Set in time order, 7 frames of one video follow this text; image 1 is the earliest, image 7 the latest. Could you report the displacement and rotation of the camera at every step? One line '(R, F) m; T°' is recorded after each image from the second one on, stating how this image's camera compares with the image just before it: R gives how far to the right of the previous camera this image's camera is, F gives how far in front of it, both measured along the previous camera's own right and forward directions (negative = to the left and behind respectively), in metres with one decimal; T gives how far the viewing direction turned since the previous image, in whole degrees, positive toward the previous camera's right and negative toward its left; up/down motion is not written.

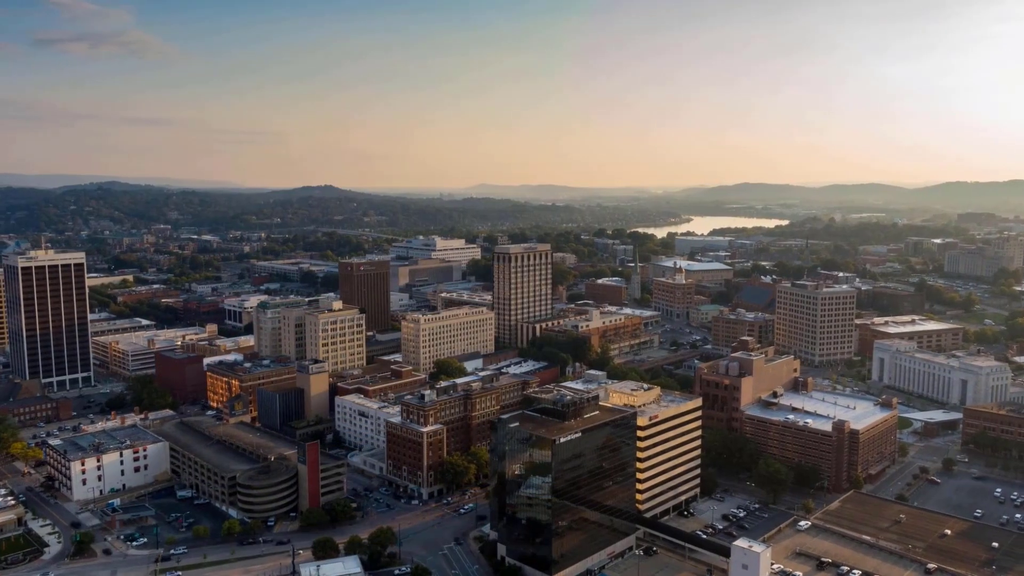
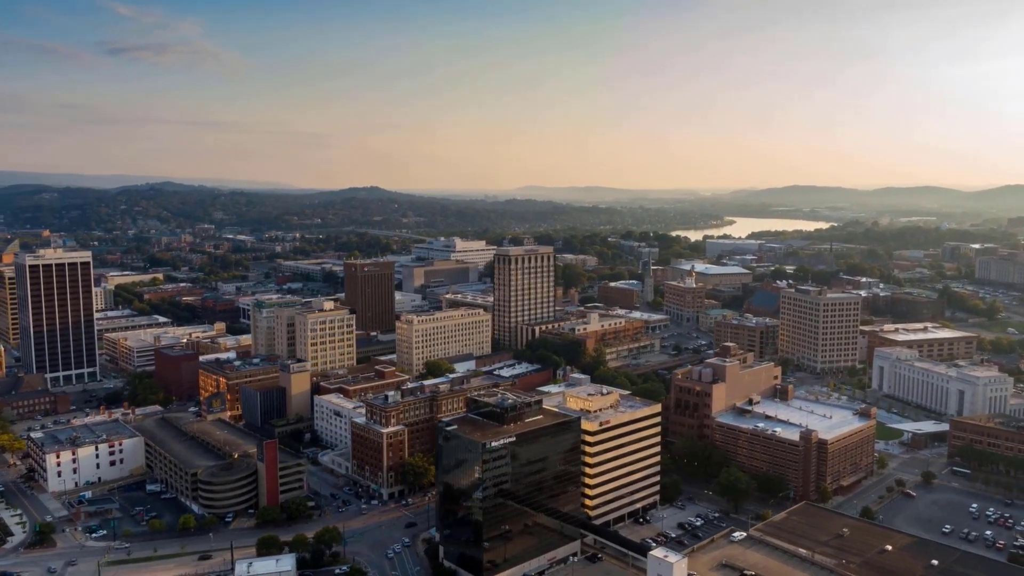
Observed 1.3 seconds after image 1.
(+4.8, +0.2) m; -3°
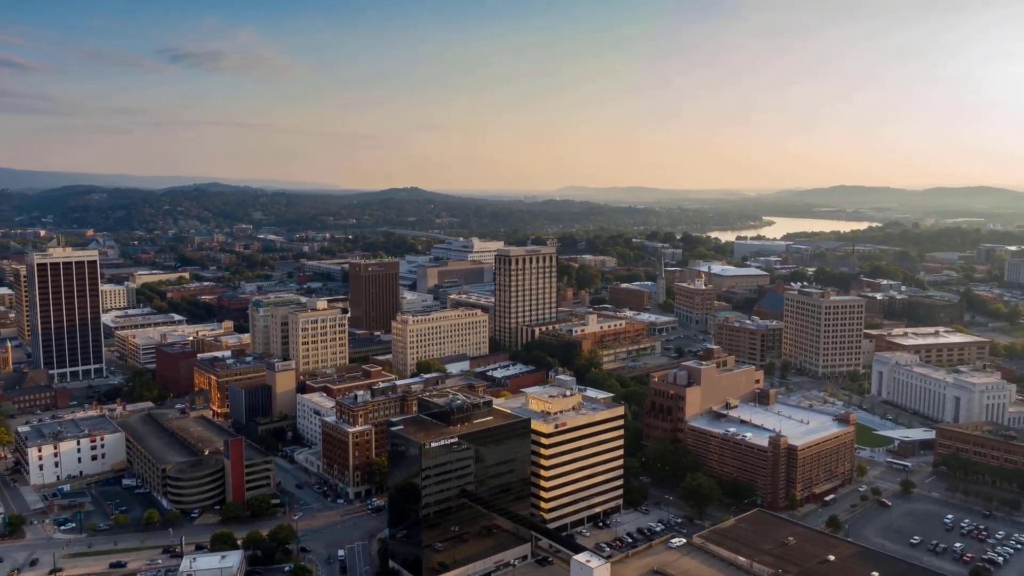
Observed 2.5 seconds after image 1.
(+4.3, +0.2) m; -3°
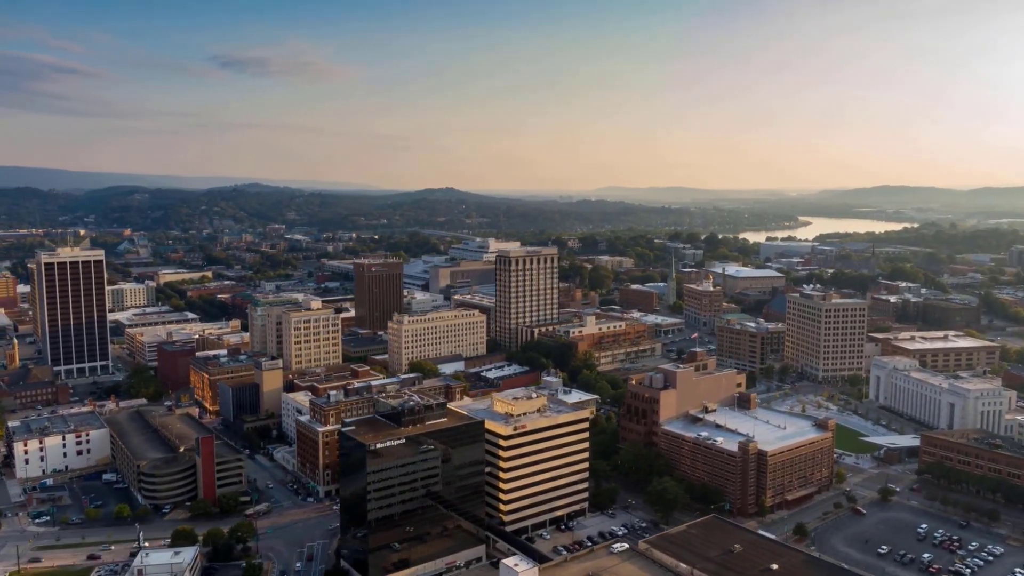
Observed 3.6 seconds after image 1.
(+3.9, +0.2) m; -3°
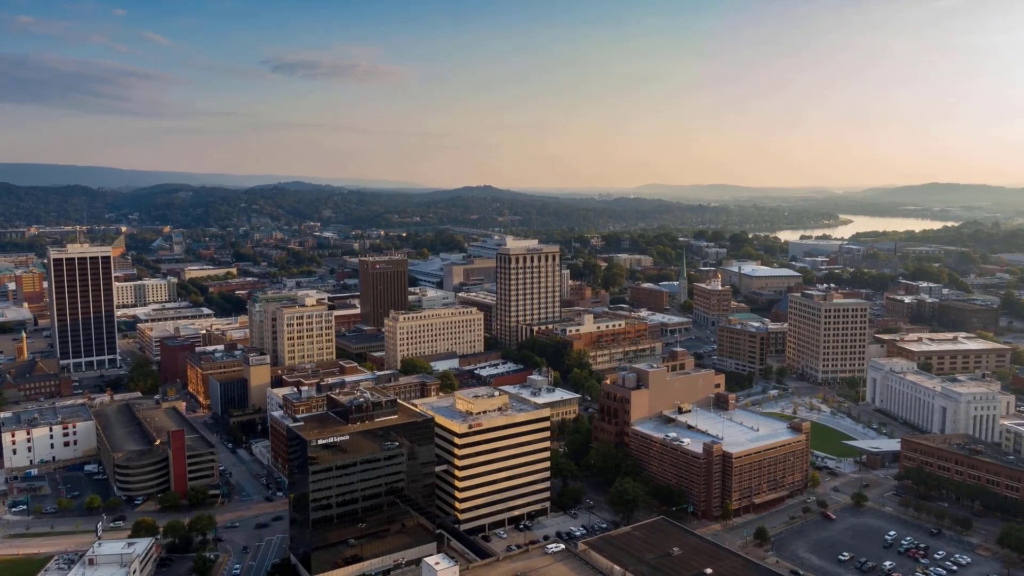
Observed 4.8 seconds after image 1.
(+4.2, +0.2) m; -3°
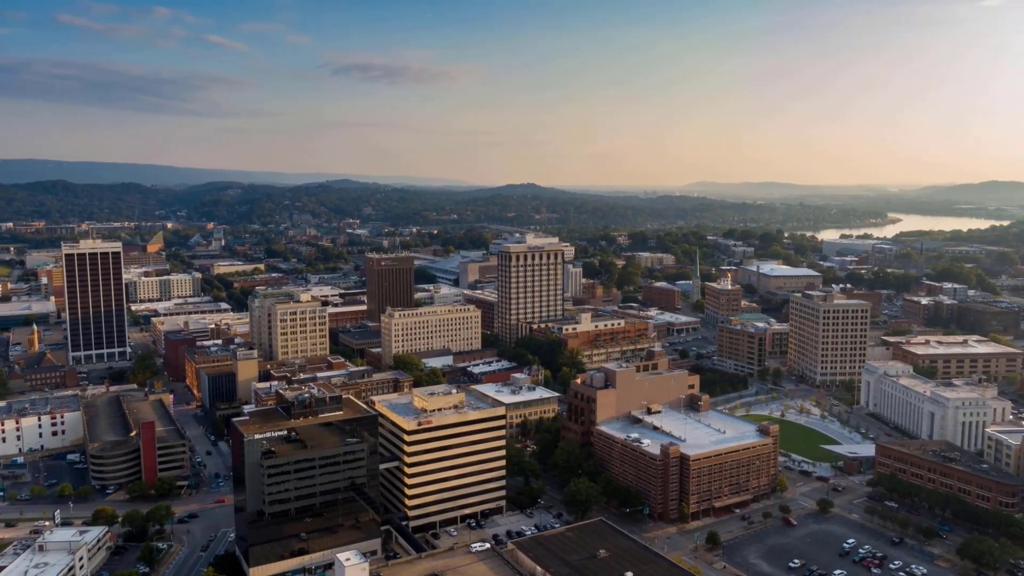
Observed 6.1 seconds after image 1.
(+4.8, +0.3) m; -3°
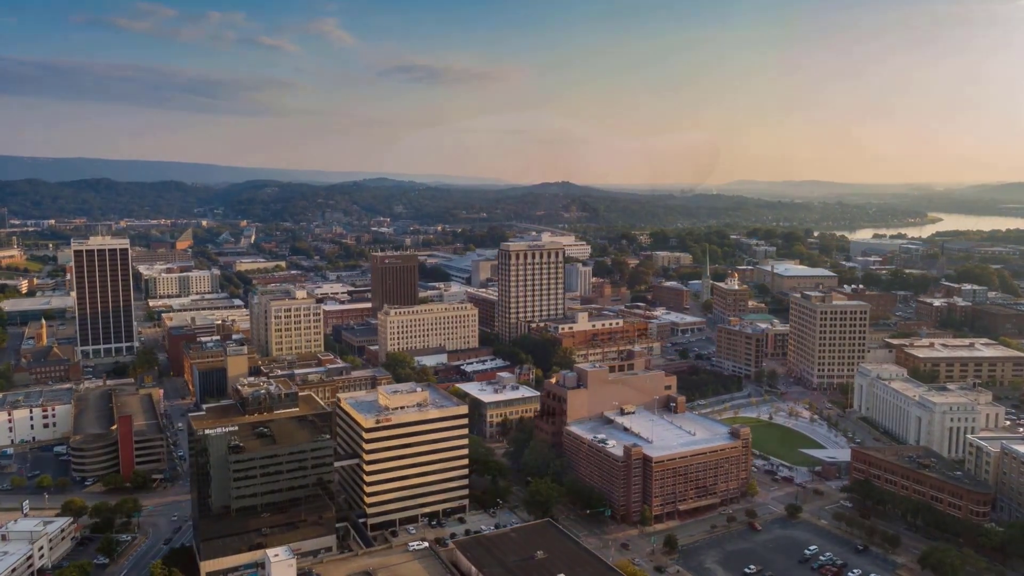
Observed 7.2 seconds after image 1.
(+3.9, +0.2) m; -3°
